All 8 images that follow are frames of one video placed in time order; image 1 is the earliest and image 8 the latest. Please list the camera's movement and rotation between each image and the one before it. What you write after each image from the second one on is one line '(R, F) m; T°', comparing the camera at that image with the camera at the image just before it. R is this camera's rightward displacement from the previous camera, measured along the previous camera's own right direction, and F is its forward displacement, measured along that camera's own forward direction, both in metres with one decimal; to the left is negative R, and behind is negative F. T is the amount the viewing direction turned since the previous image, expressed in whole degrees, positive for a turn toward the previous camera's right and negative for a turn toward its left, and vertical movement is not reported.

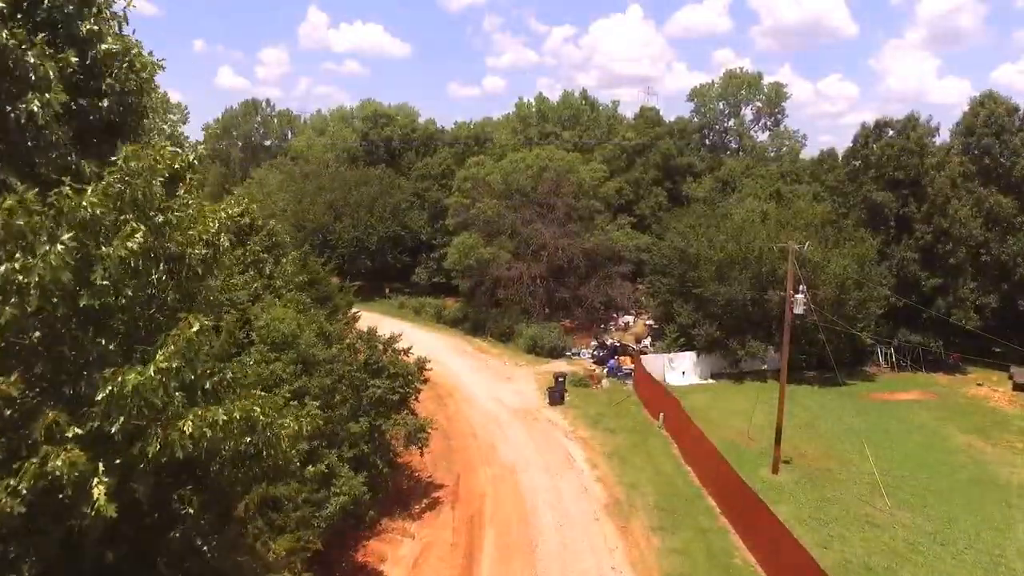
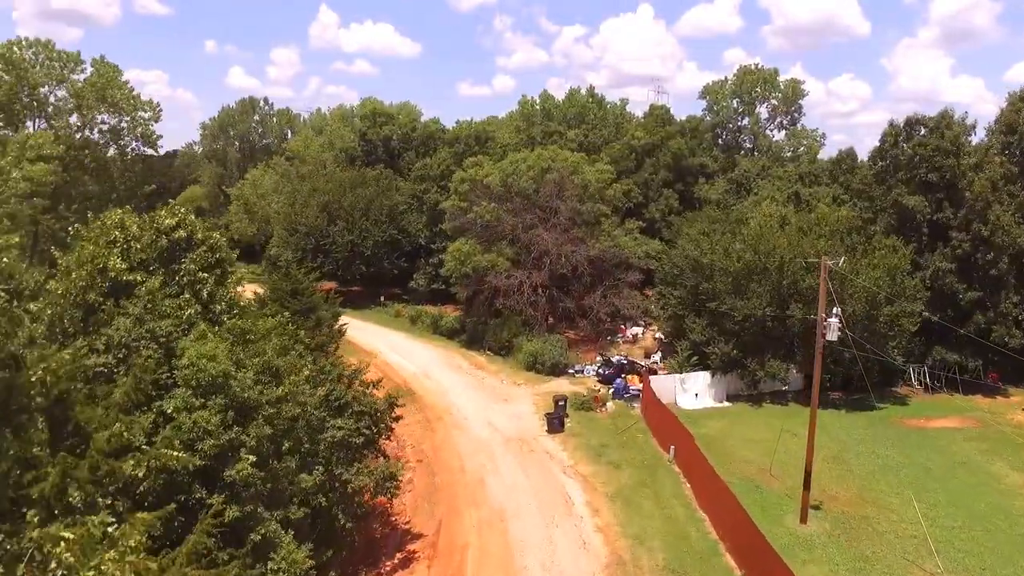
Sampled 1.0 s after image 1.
(+0.4, +2.2) m; -1°
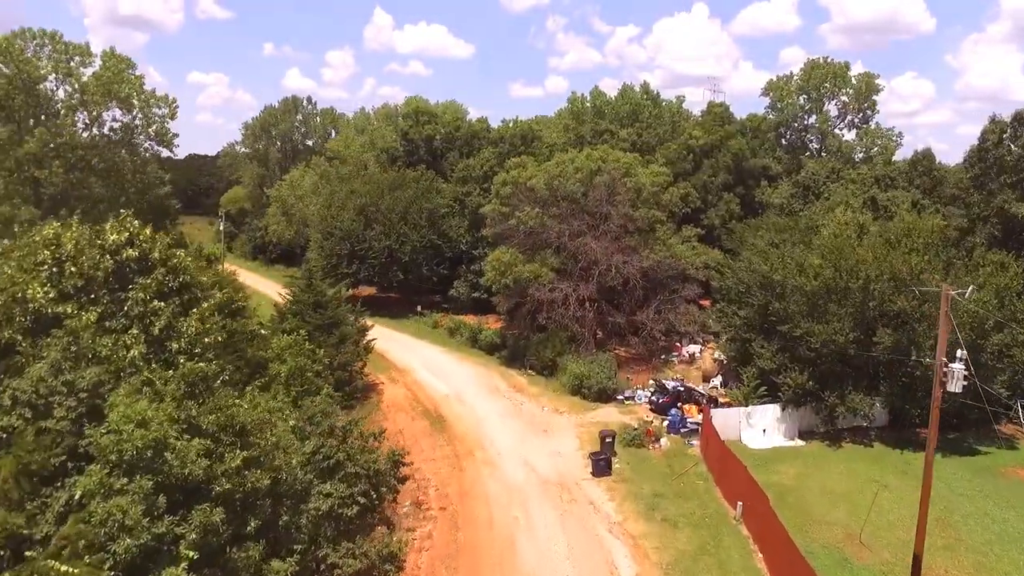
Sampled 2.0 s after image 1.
(+0.2, +2.7) m; -4°
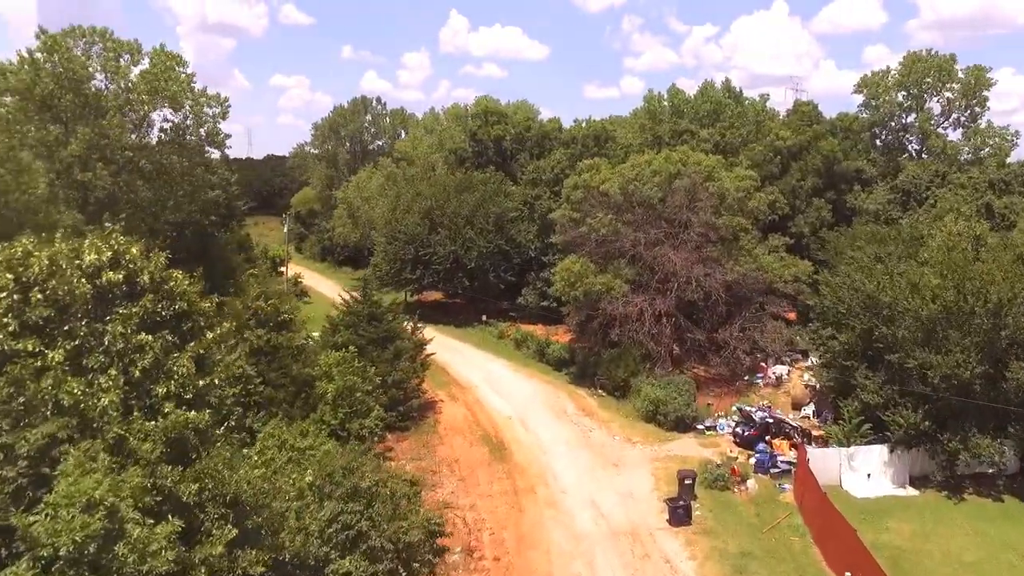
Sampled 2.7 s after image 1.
(+0.1, +2.1) m; -5°
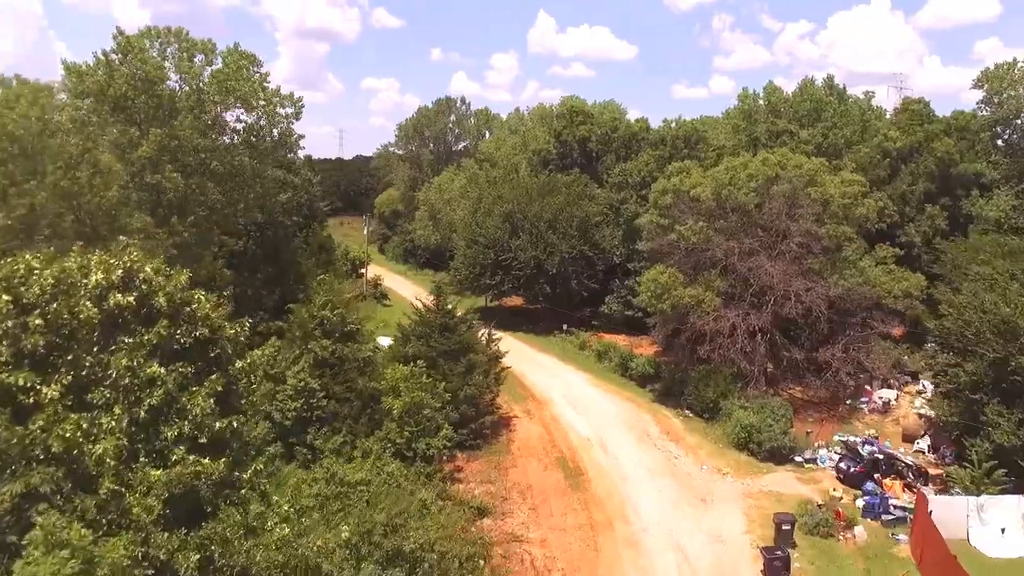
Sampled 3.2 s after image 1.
(+0.1, +1.5) m; -6°
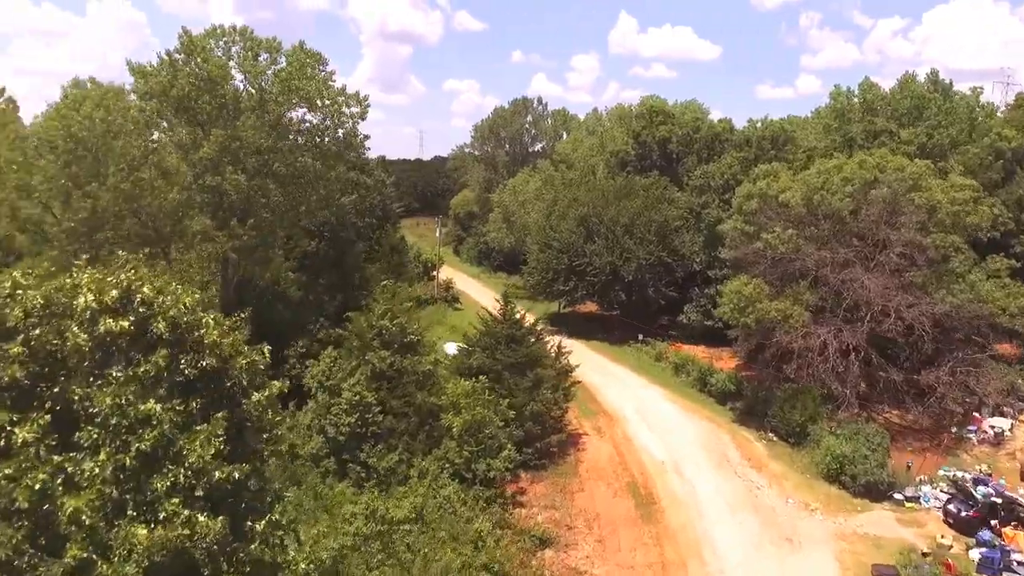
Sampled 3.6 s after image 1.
(+0.2, +1.3) m; -5°
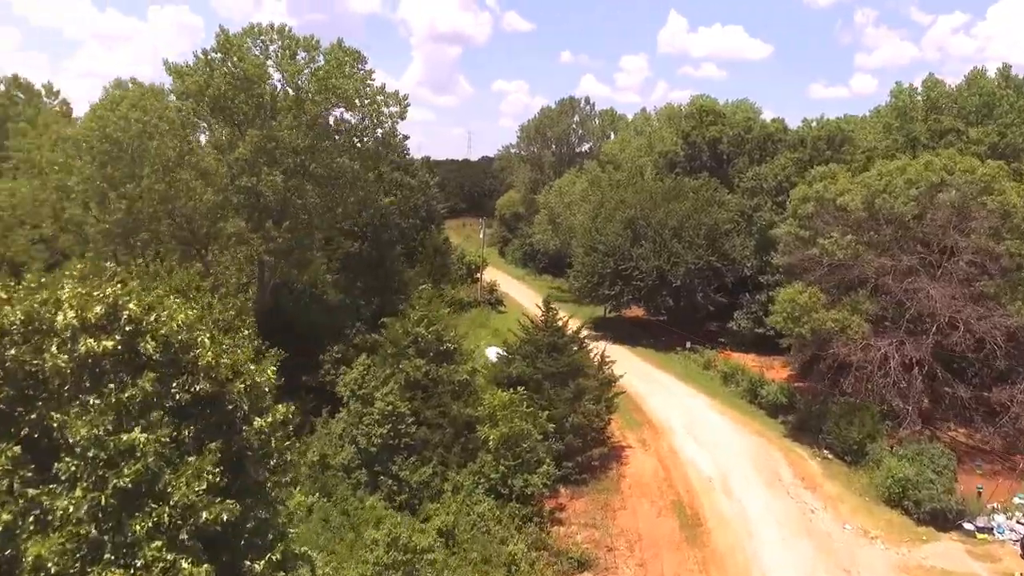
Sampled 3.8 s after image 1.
(+0.1, +0.8) m; -3°
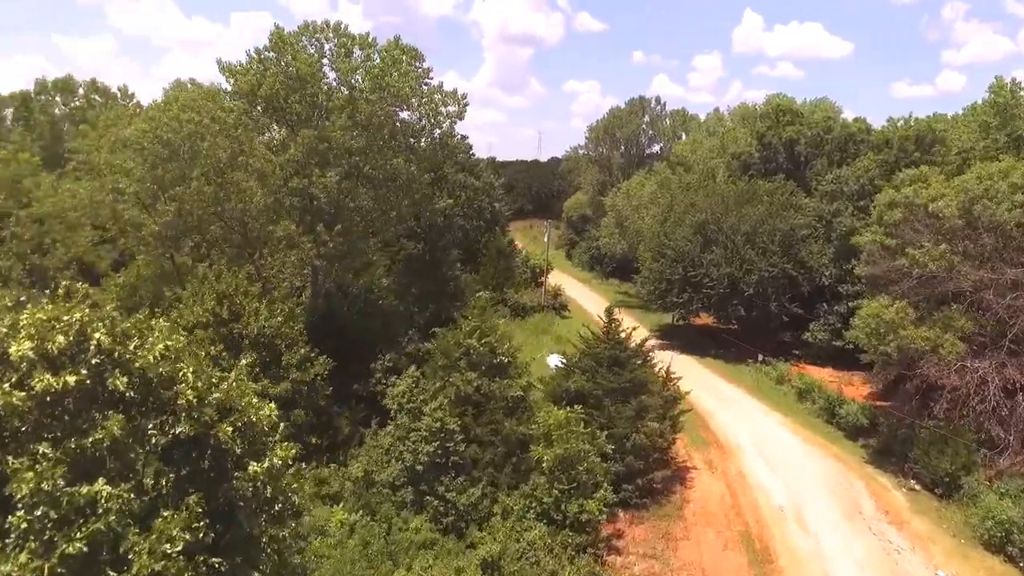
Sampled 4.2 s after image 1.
(+0.2, +1.1) m; -5°
